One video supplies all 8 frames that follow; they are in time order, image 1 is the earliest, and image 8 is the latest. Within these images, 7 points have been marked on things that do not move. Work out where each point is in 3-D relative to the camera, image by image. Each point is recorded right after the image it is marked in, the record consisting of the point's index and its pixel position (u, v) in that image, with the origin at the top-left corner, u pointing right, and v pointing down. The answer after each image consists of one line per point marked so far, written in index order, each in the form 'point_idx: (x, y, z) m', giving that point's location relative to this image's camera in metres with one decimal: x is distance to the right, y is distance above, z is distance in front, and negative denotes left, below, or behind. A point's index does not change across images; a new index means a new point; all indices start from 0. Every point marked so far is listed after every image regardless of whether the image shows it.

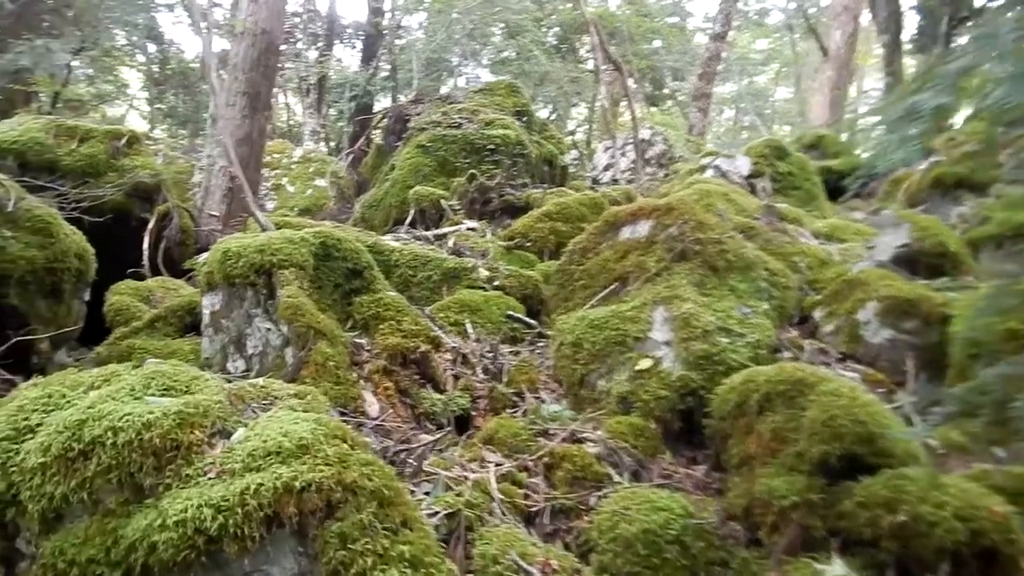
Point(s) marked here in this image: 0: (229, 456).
0: (-1.0, -0.6, +3.1) m
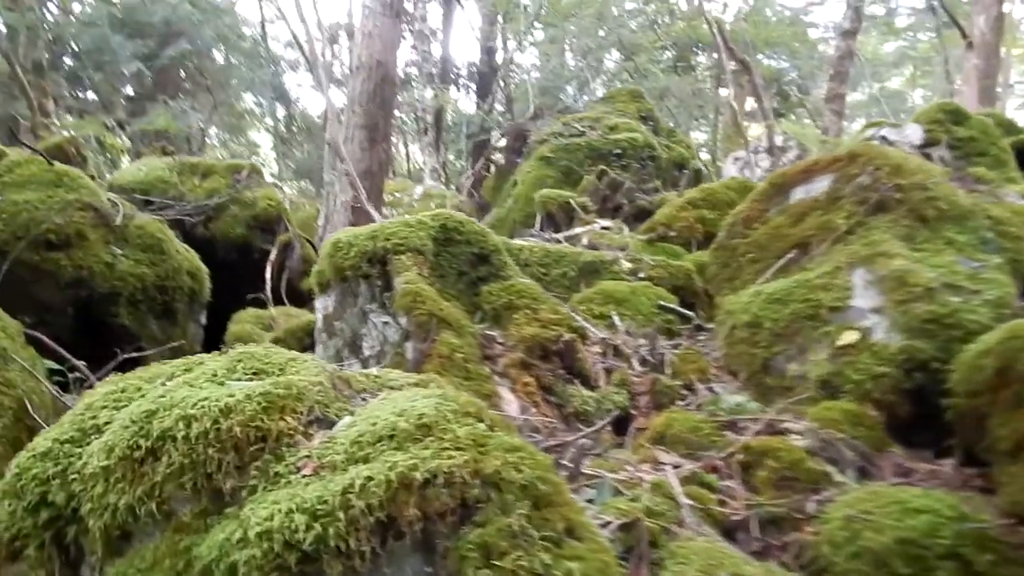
0: (-0.5, -0.4, +2.3) m
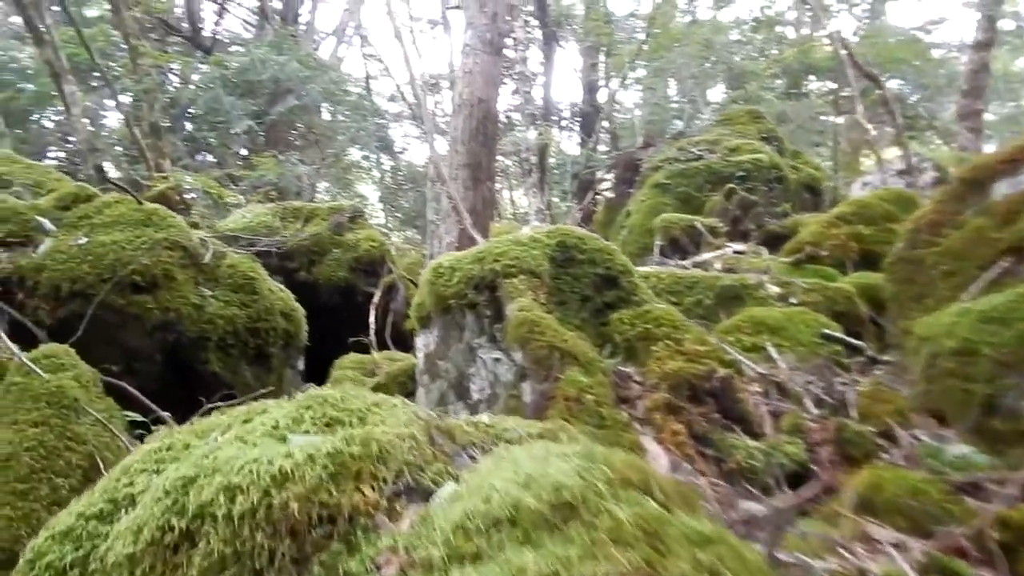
0: (-0.2, -0.4, +1.6) m
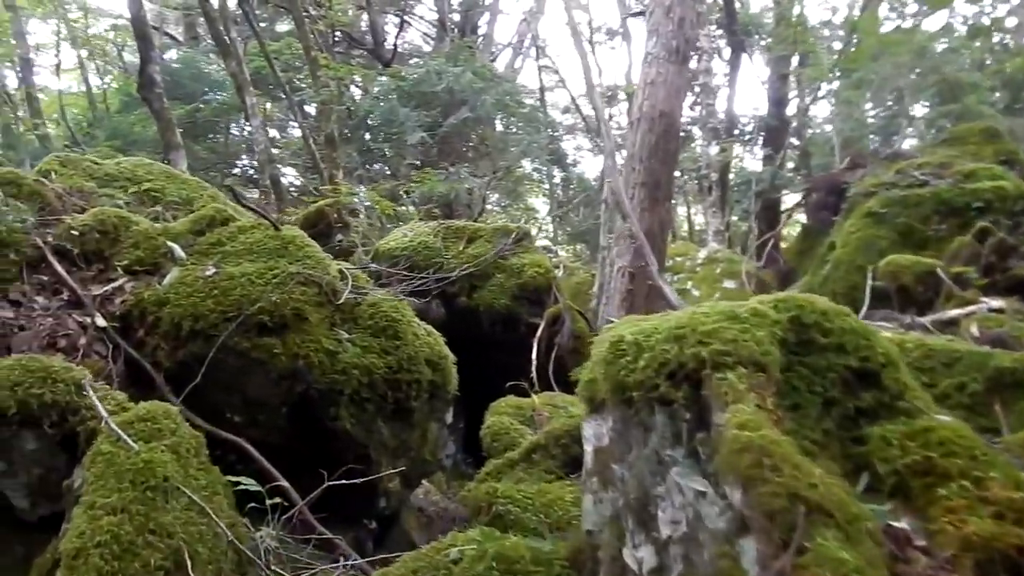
0: (+0.1, -0.7, +0.5) m
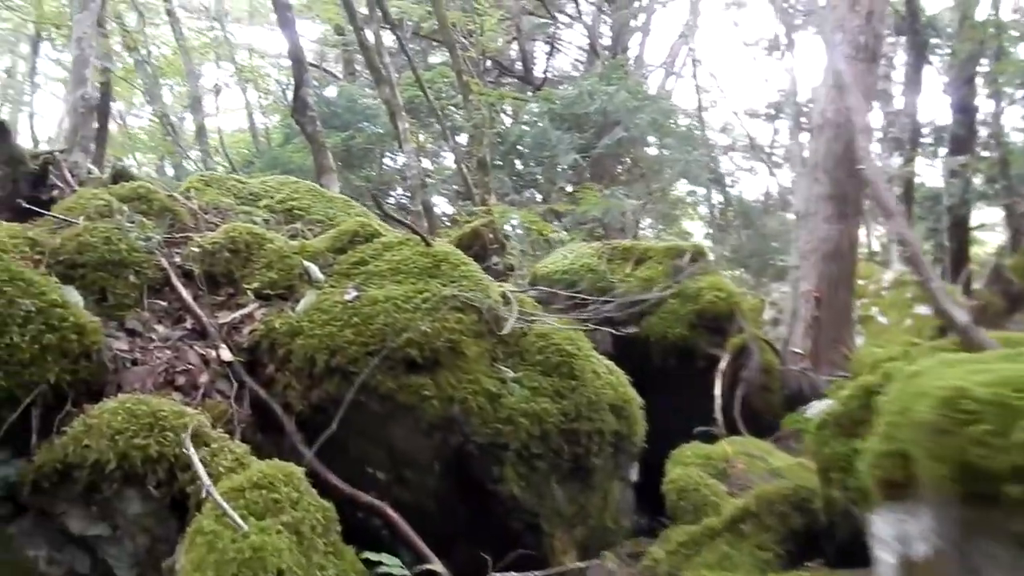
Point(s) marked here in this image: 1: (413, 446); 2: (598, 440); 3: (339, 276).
0: (+0.2, -0.7, -0.6) m
1: (-0.4, -0.7, +3.8) m
2: (+0.4, -0.7, +4.0) m
3: (-0.9, +0.1, +4.5) m
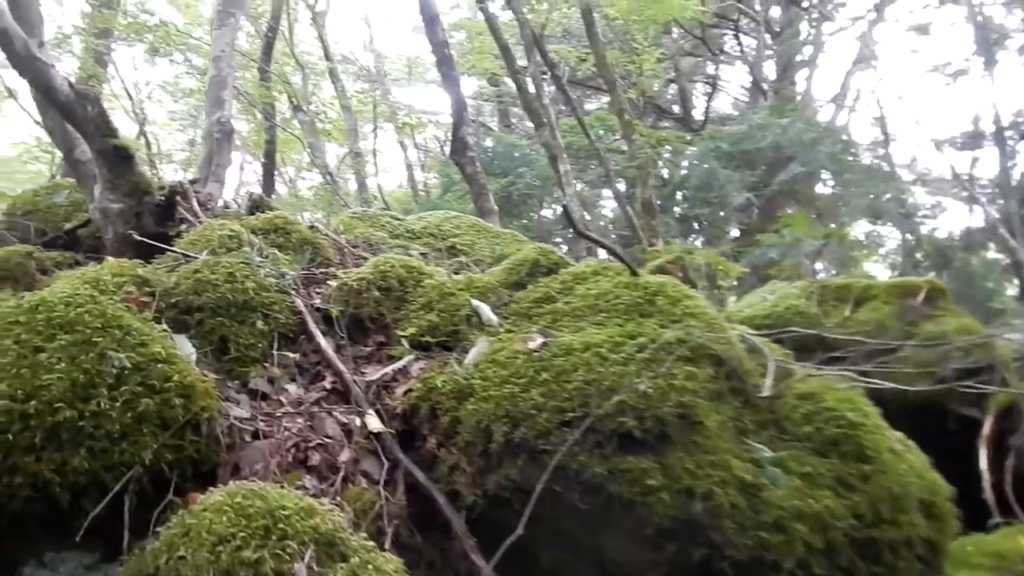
0: (+0.3, -0.5, -1.8) m
1: (+0.4, -0.8, +2.6) m
2: (+1.2, -0.8, +2.7) m
3: (0.0, -0.1, +3.4) m
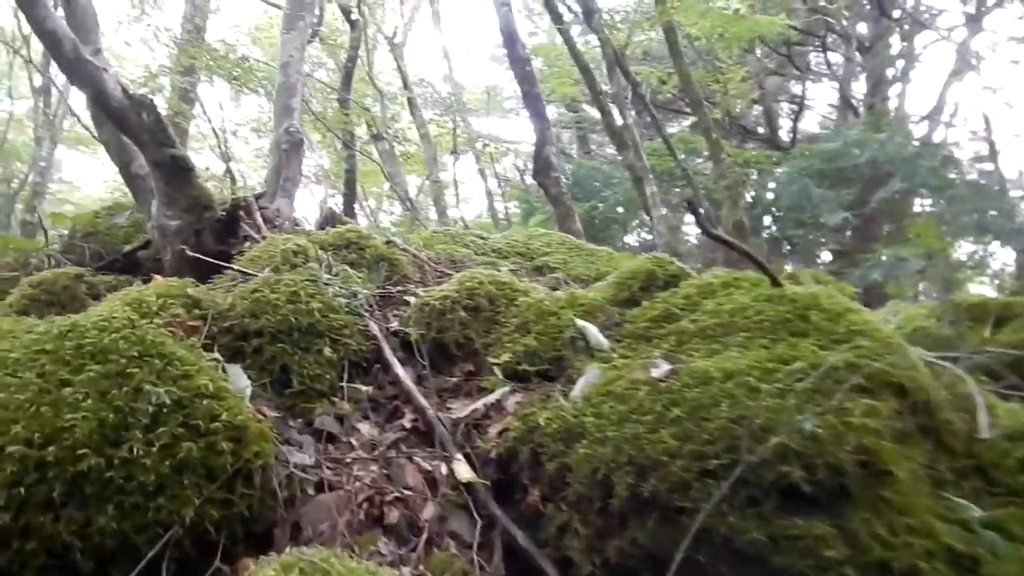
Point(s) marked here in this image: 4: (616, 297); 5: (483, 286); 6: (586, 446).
0: (+0.2, -0.4, -2.4) m
1: (+0.7, -0.8, +1.9) m
2: (+1.5, -0.8, +2.0) m
3: (+0.4, -0.2, +2.8) m
4: (+0.4, 0.0, +3.1) m
5: (-0.1, 0.0, +3.2) m
6: (+0.2, -0.4, +2.3) m
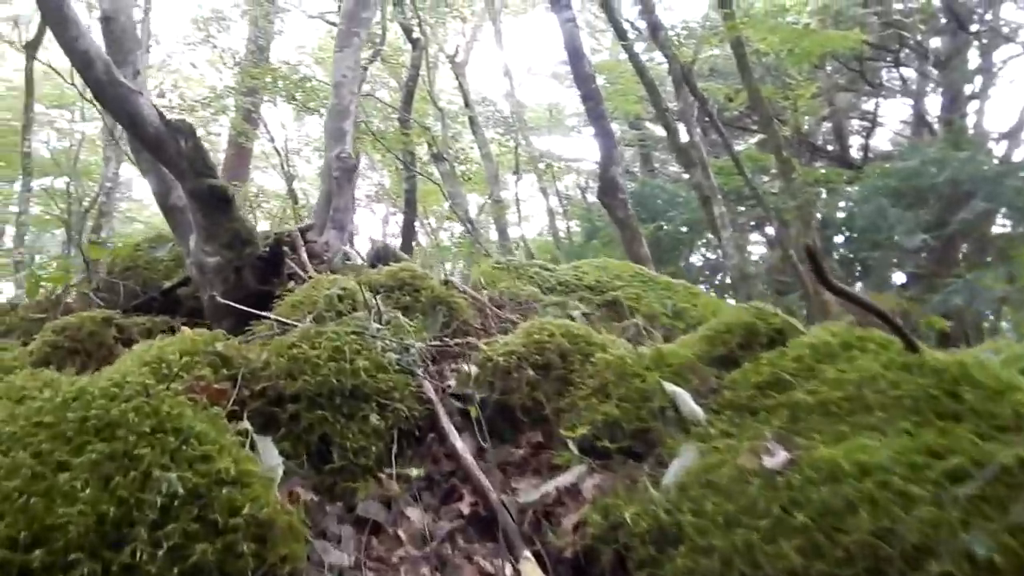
0: (0.0, -0.4, -2.8) m
1: (+0.8, -1.0, +1.4) m
2: (+1.7, -1.0, +1.4) m
3: (+0.6, -0.3, +2.3) m
4: (+0.6, -0.2, +2.7) m
5: (+0.1, -0.2, +2.8) m
6: (+0.4, -0.6, +1.9) m
